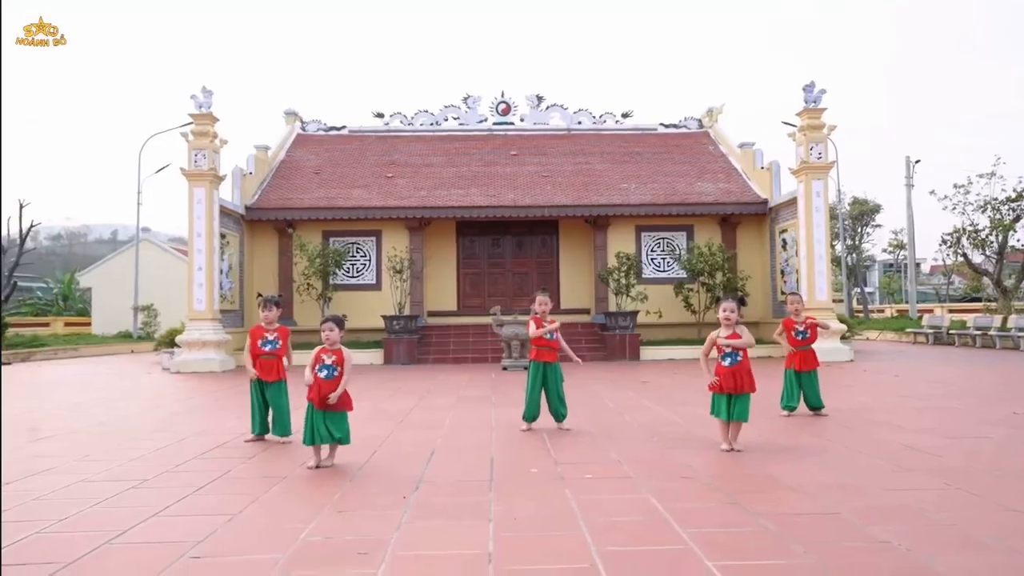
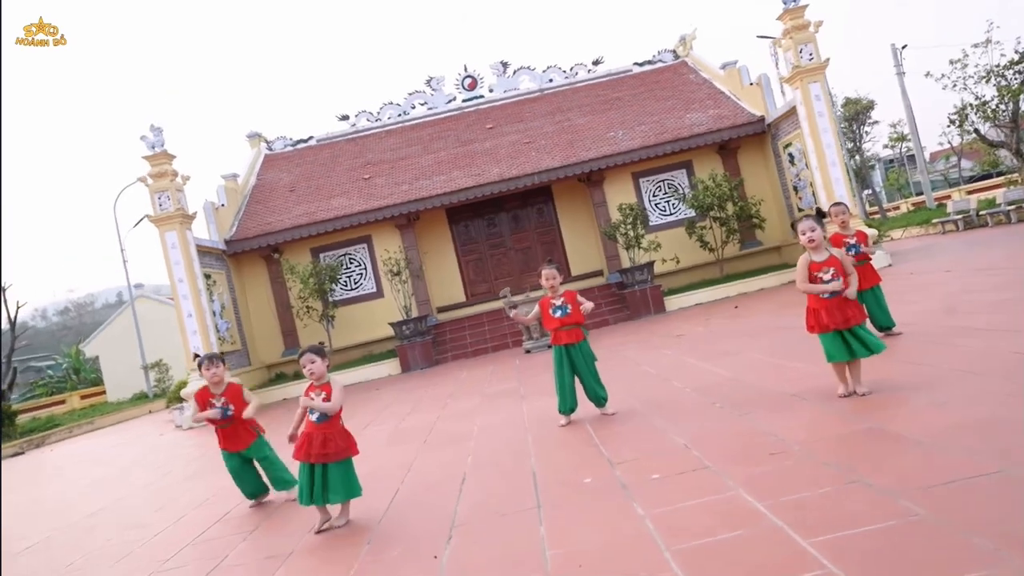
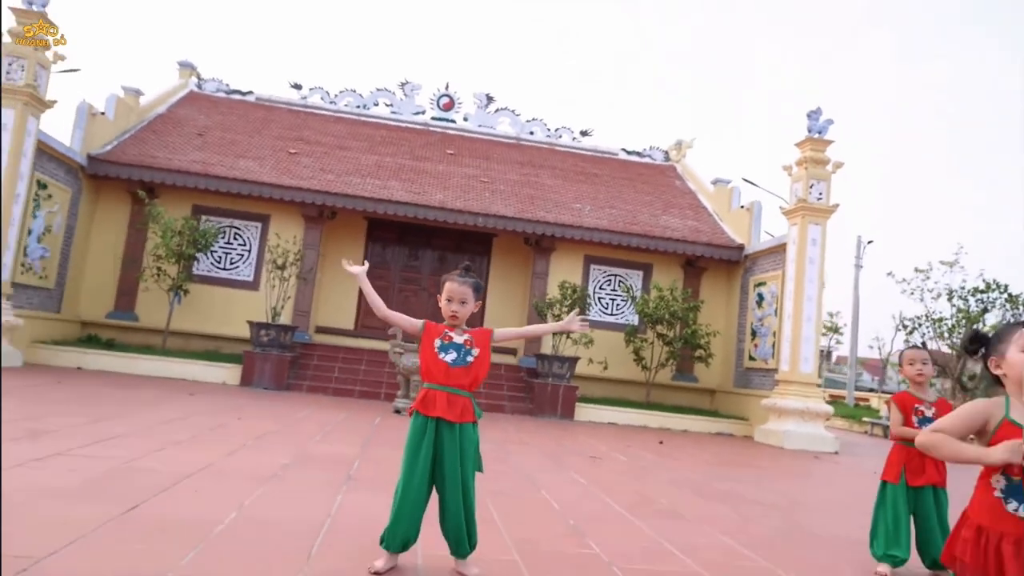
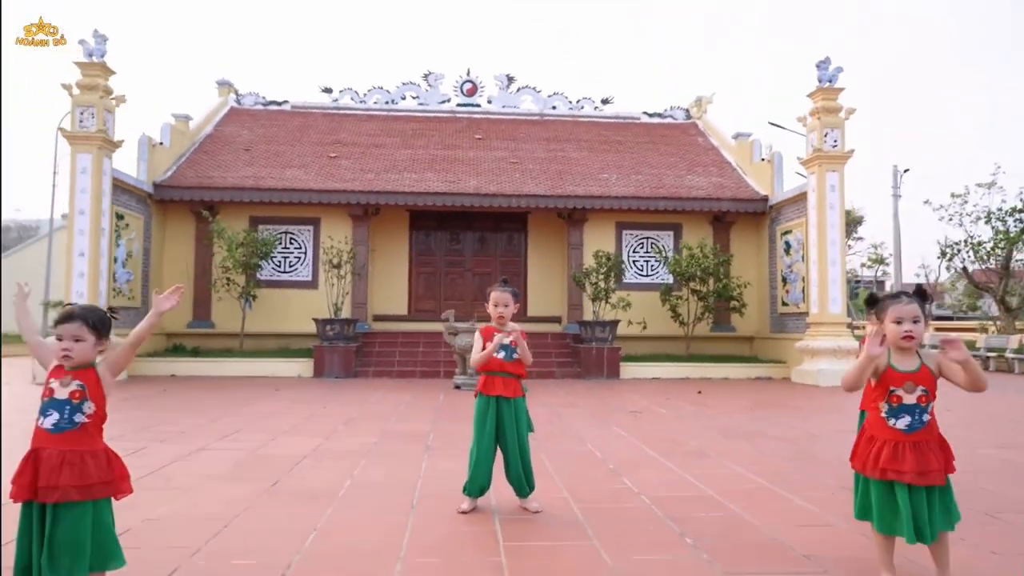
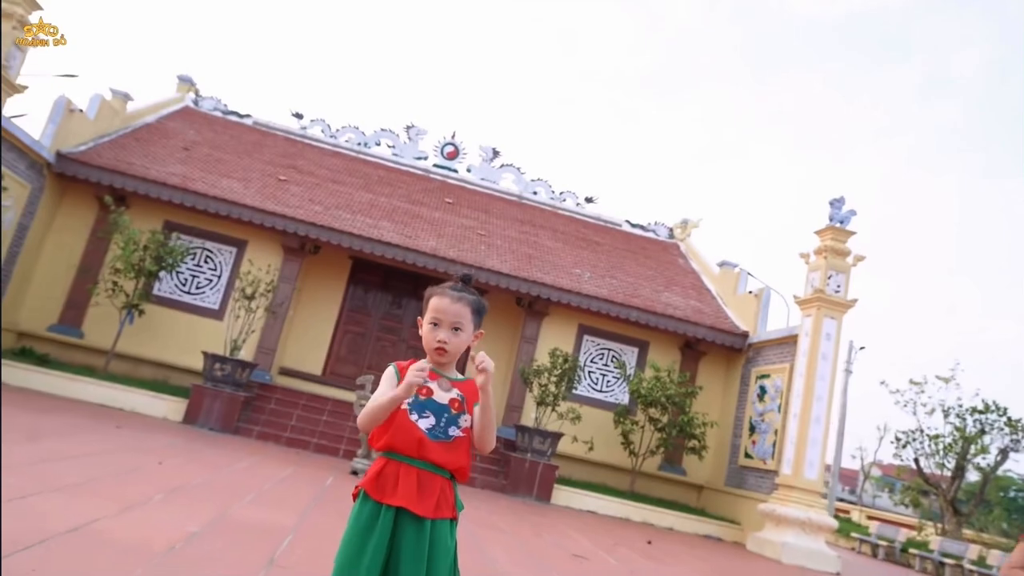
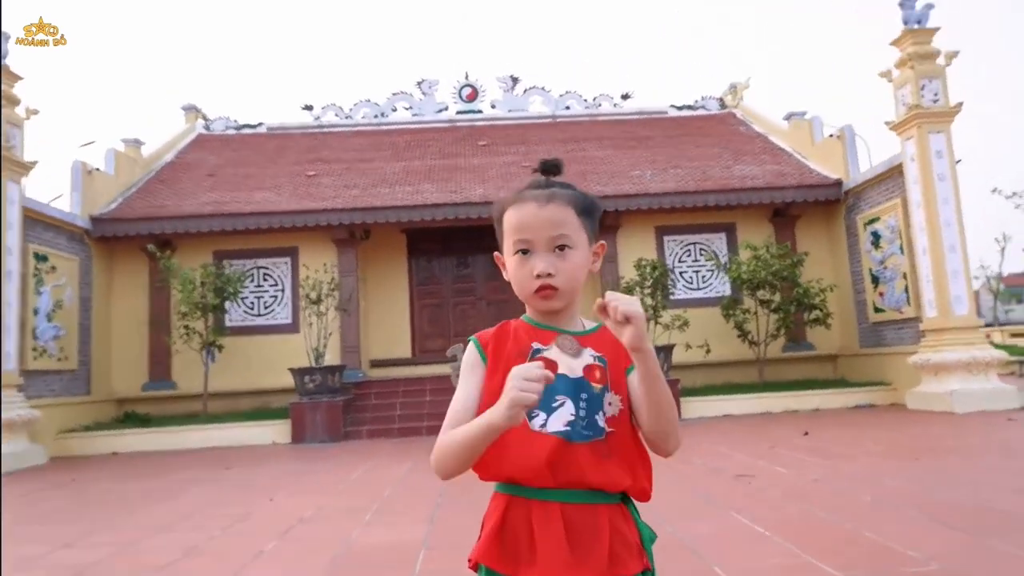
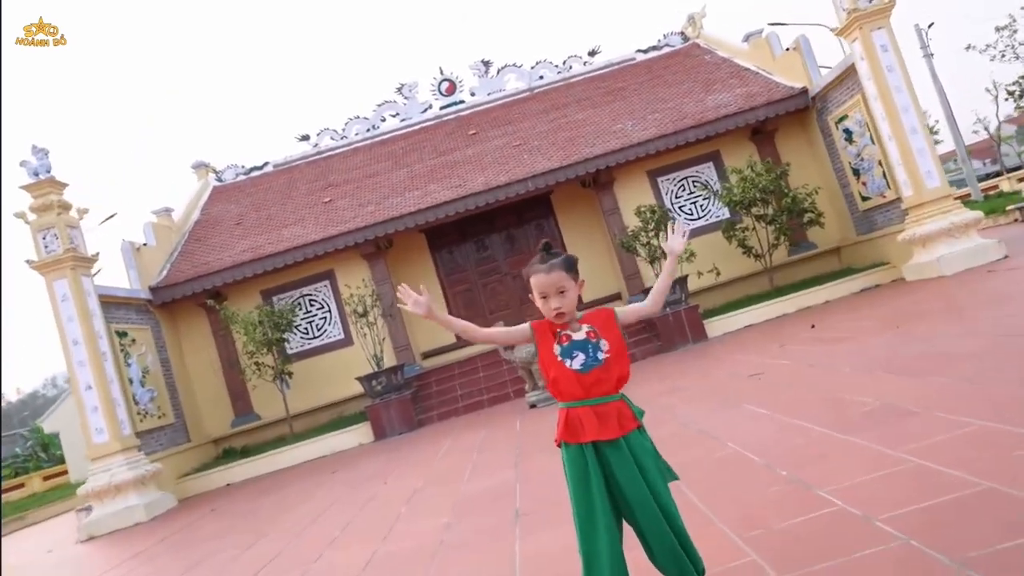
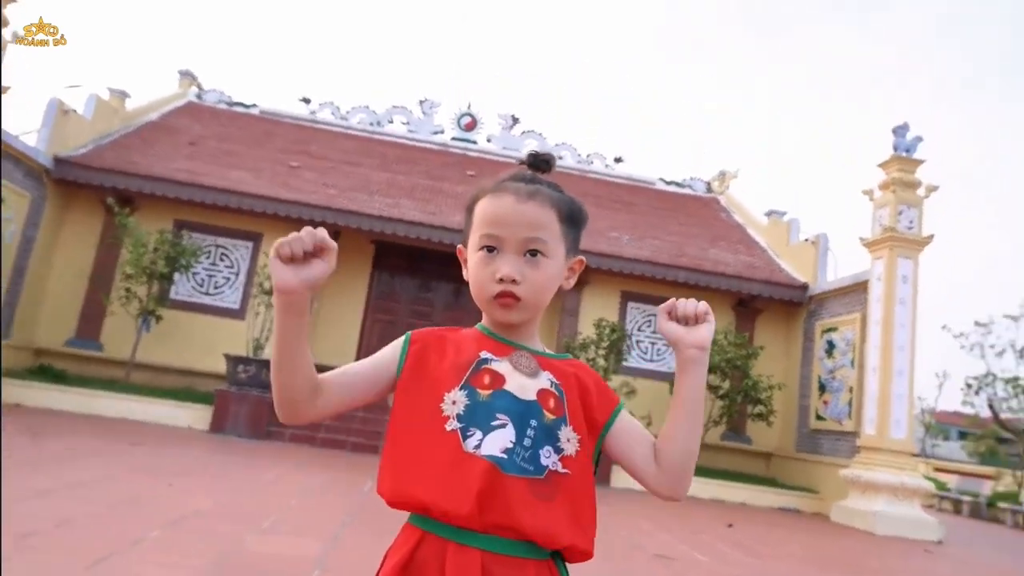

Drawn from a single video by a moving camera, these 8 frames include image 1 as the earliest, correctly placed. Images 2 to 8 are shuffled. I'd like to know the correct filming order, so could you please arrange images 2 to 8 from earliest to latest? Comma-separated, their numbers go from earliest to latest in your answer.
2, 7, 6, 8, 5, 3, 4
